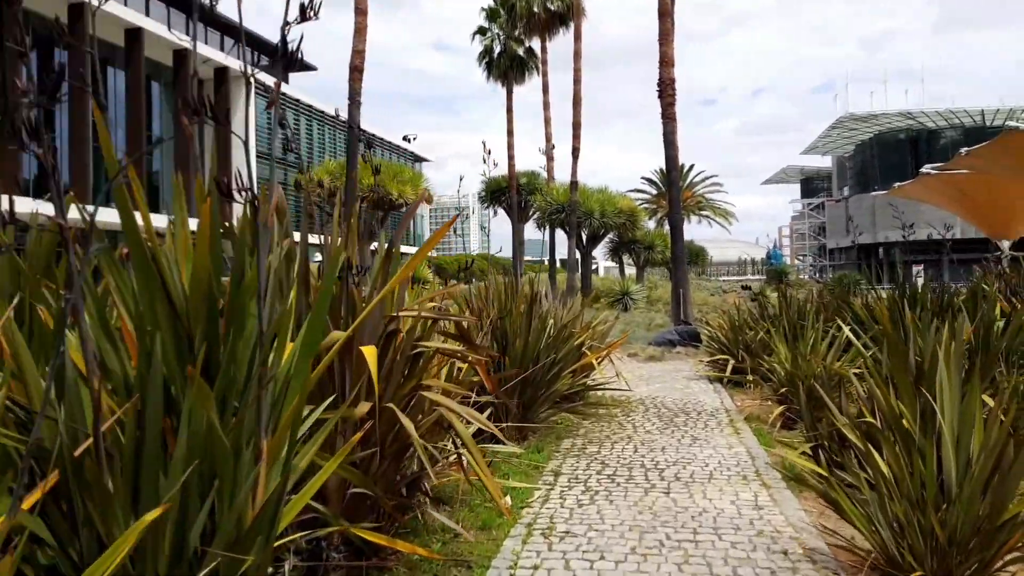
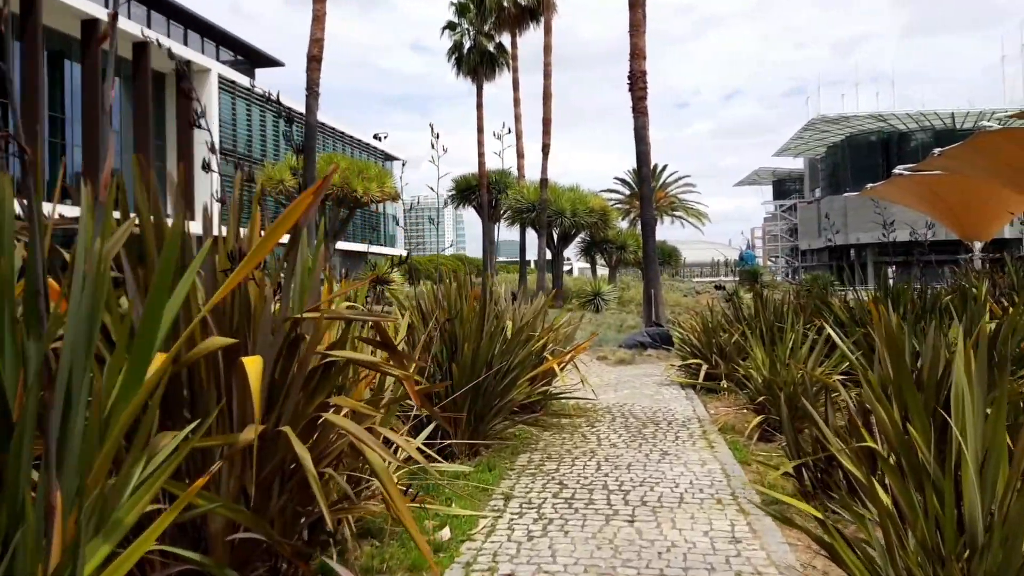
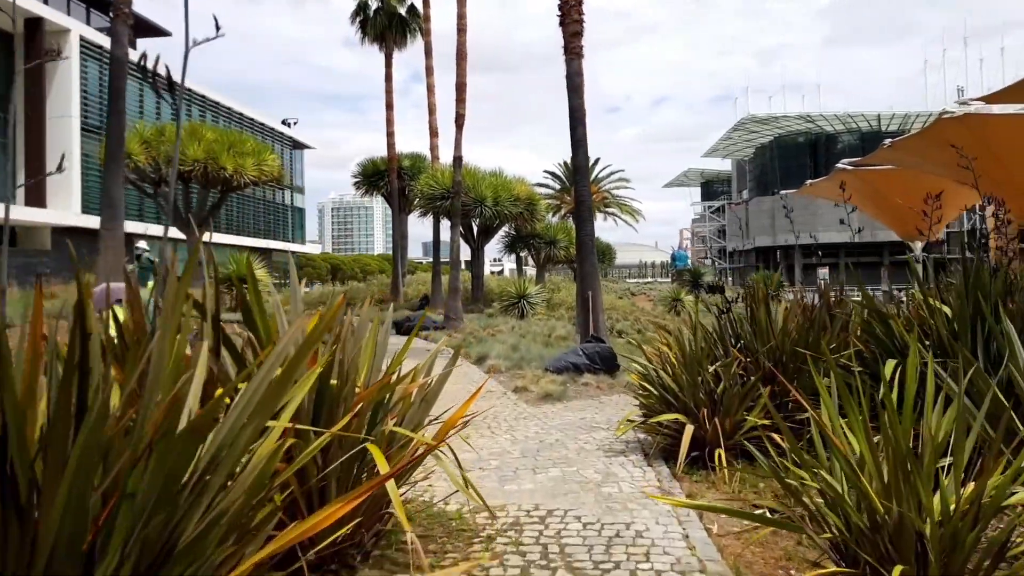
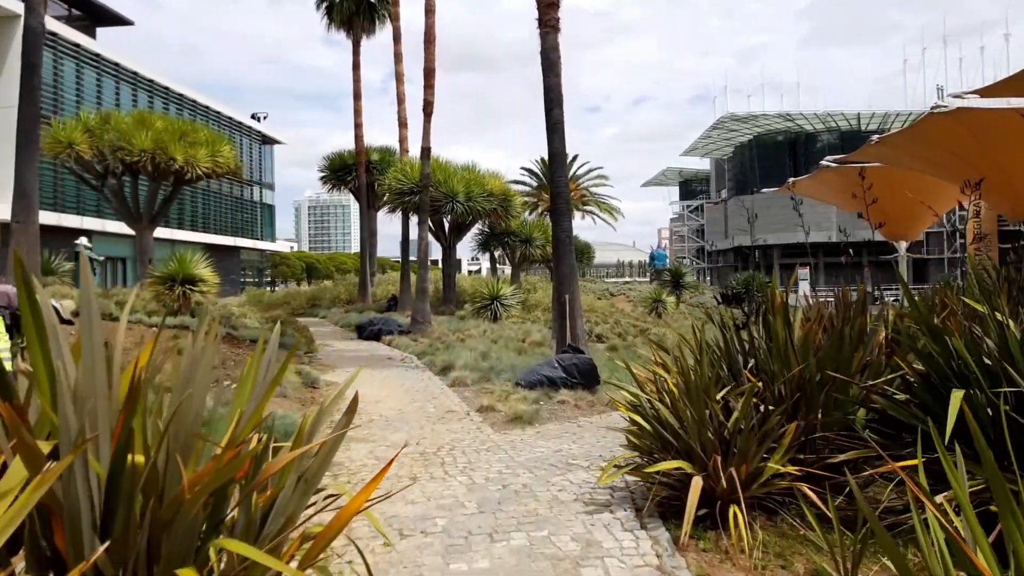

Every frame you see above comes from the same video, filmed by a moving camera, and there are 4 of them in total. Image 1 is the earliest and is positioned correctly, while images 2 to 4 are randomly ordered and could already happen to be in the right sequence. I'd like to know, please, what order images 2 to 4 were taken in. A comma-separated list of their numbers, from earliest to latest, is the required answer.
2, 3, 4
